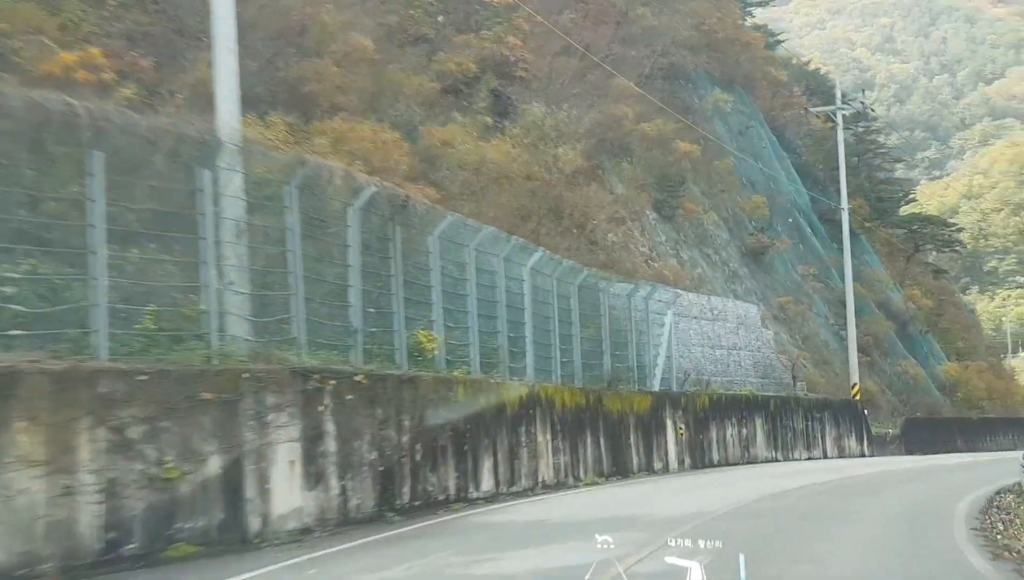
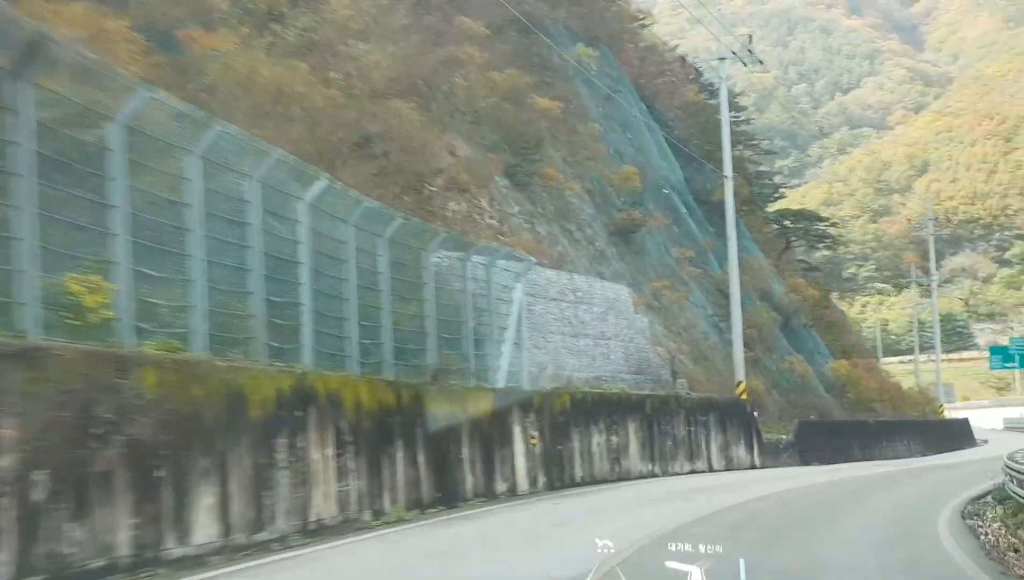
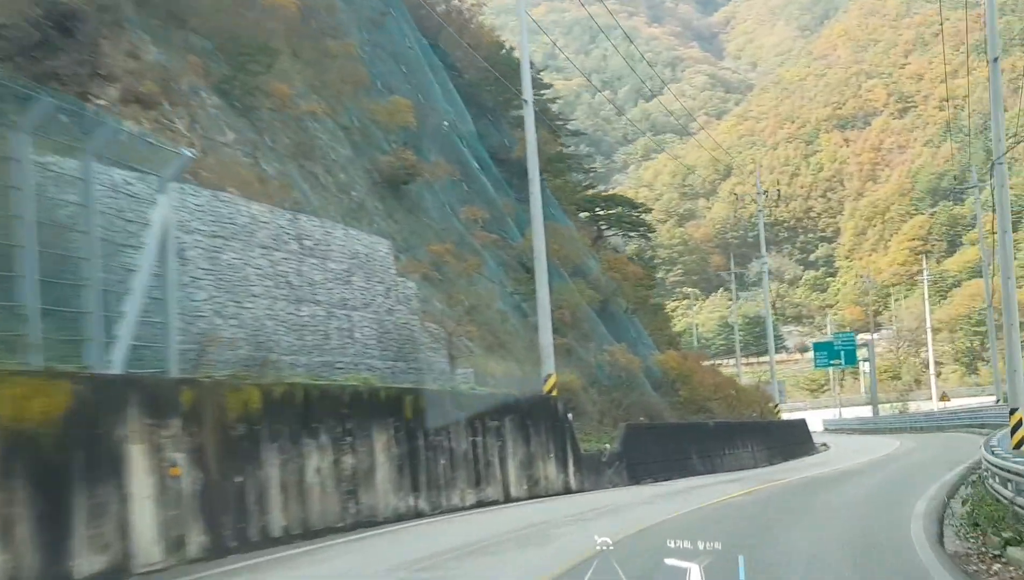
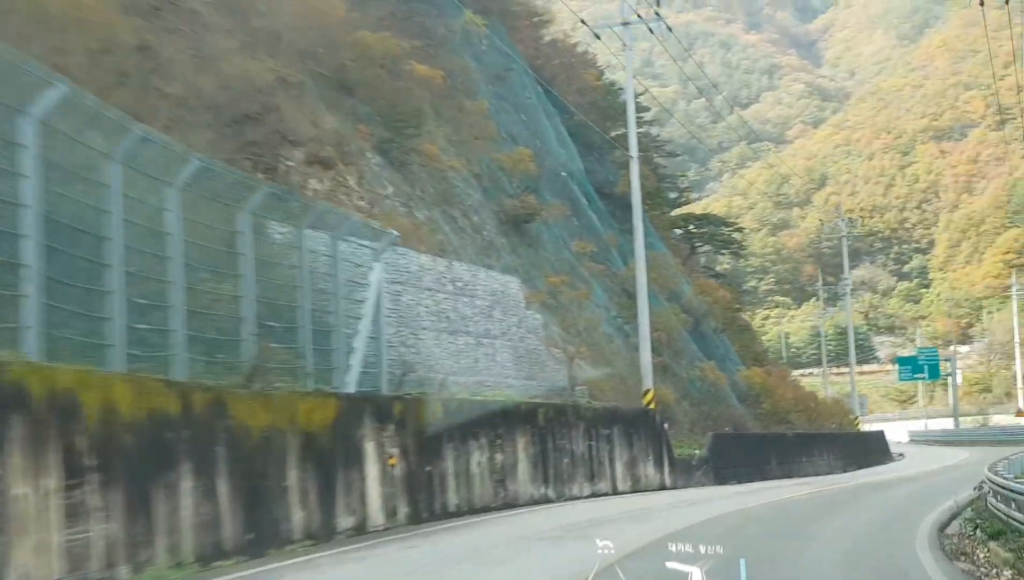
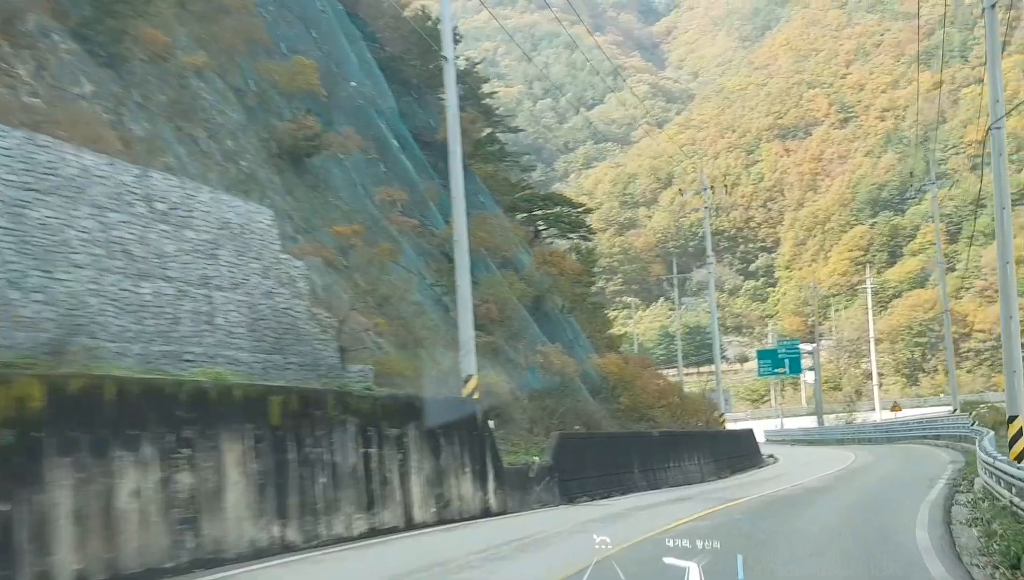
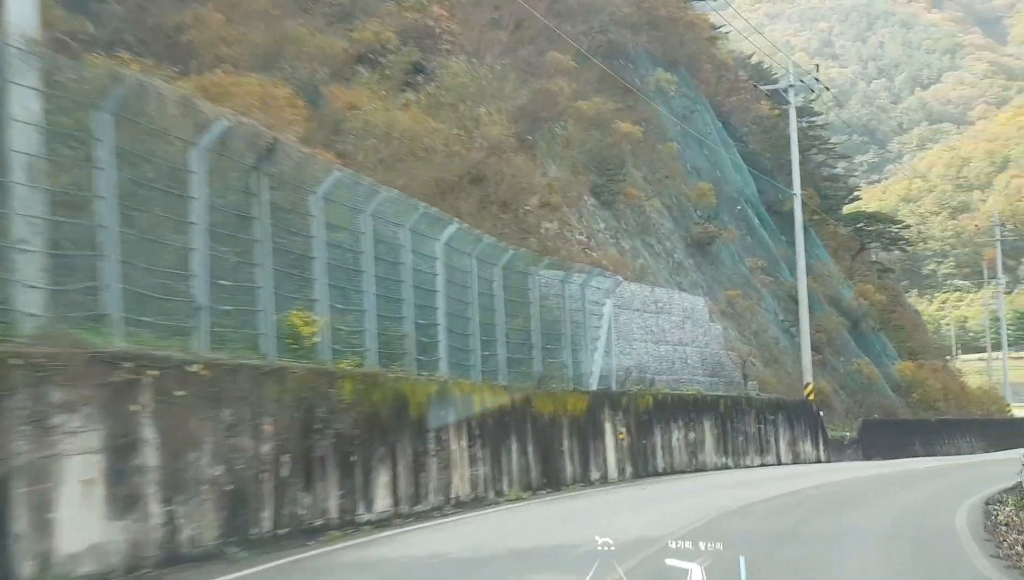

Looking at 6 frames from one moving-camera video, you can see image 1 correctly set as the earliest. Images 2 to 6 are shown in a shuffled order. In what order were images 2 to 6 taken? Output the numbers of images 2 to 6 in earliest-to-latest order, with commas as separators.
6, 2, 4, 3, 5
